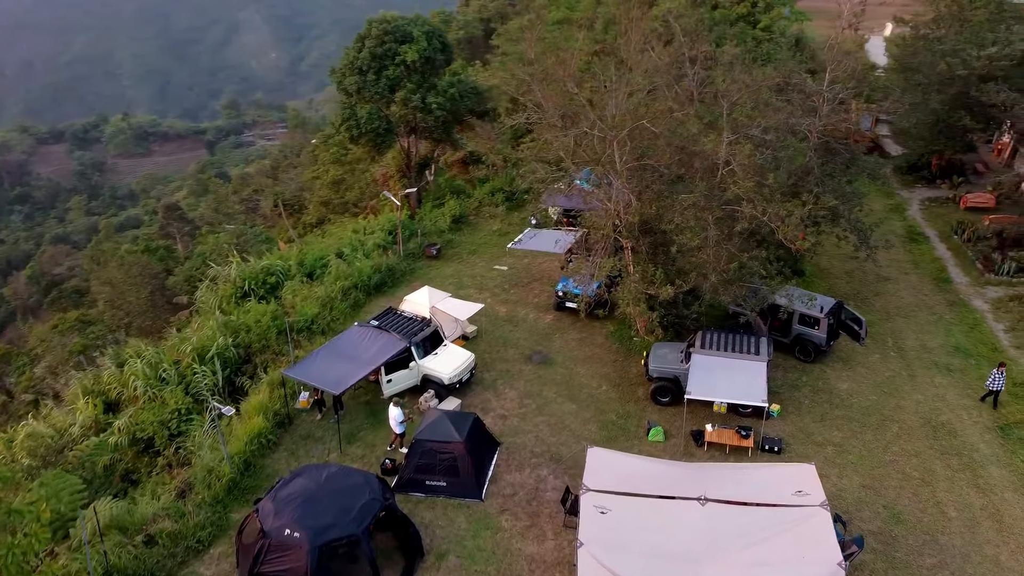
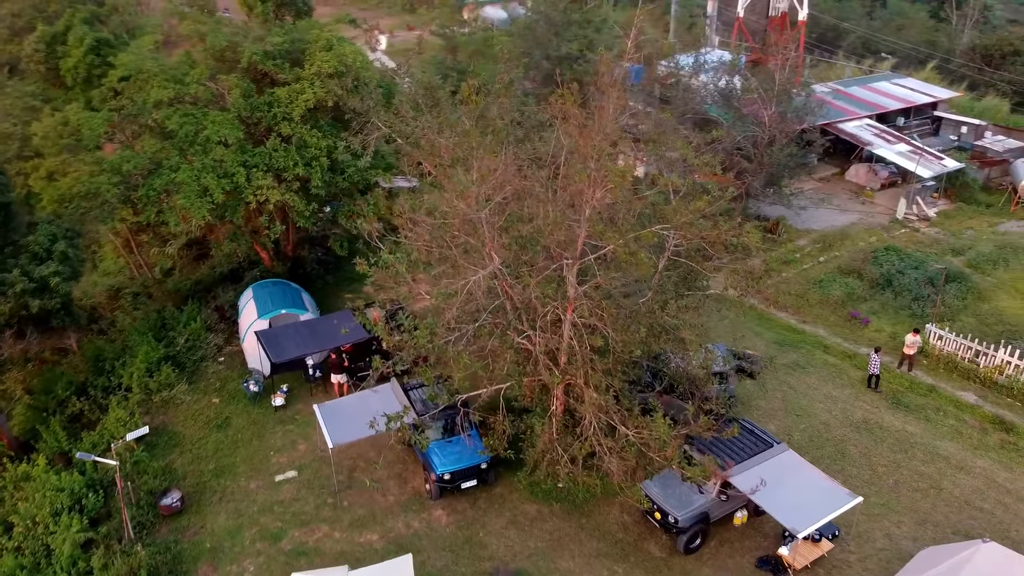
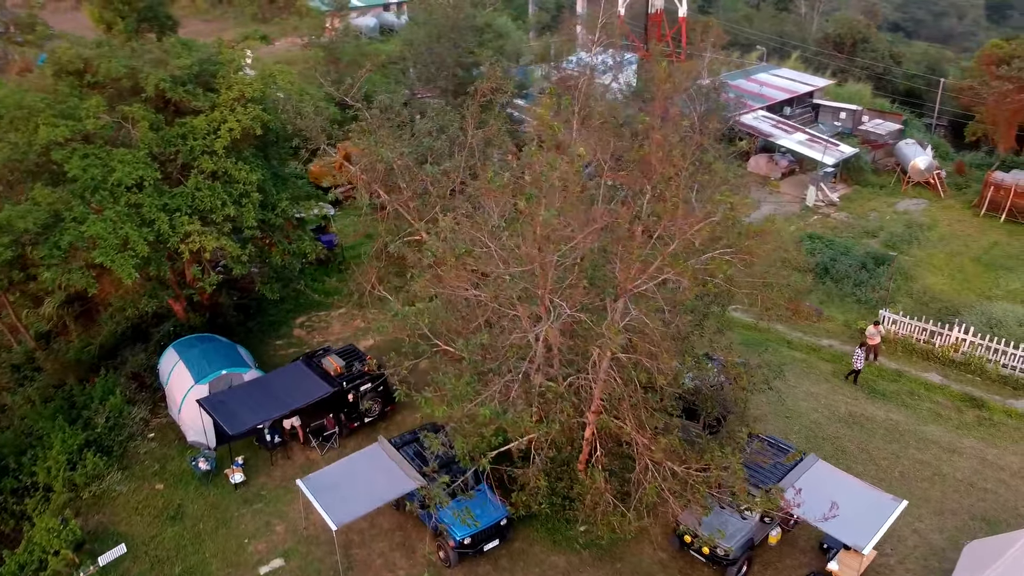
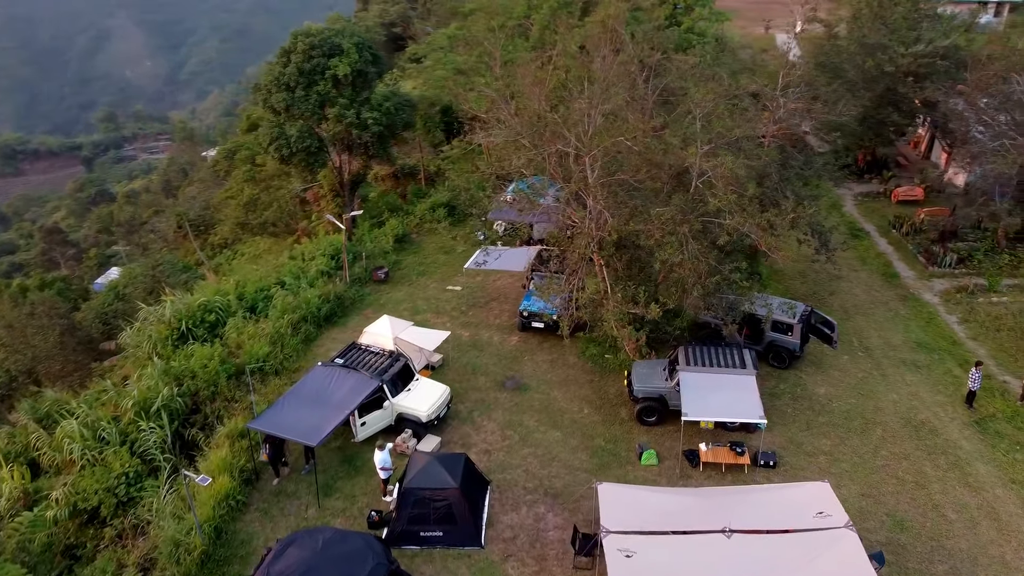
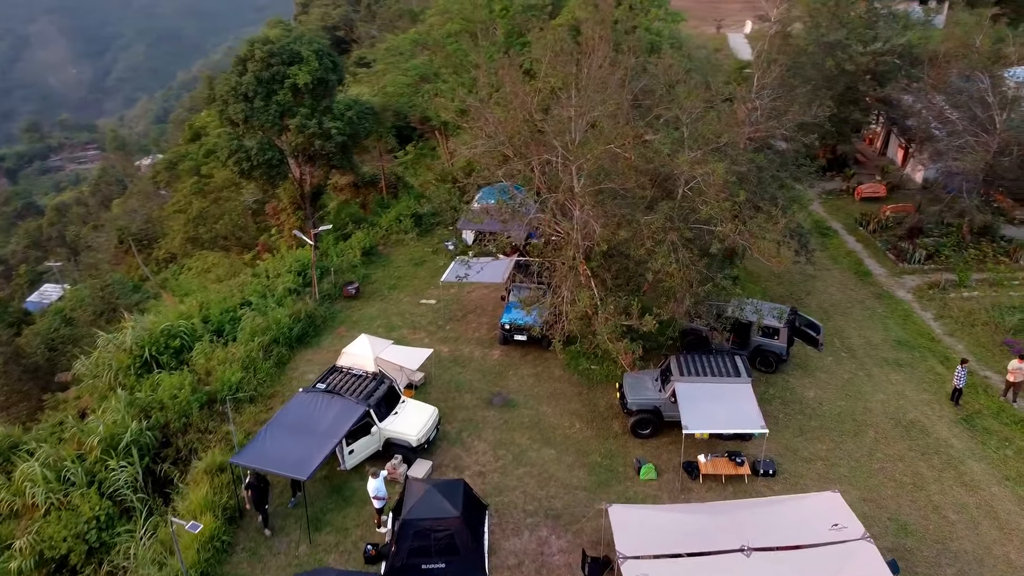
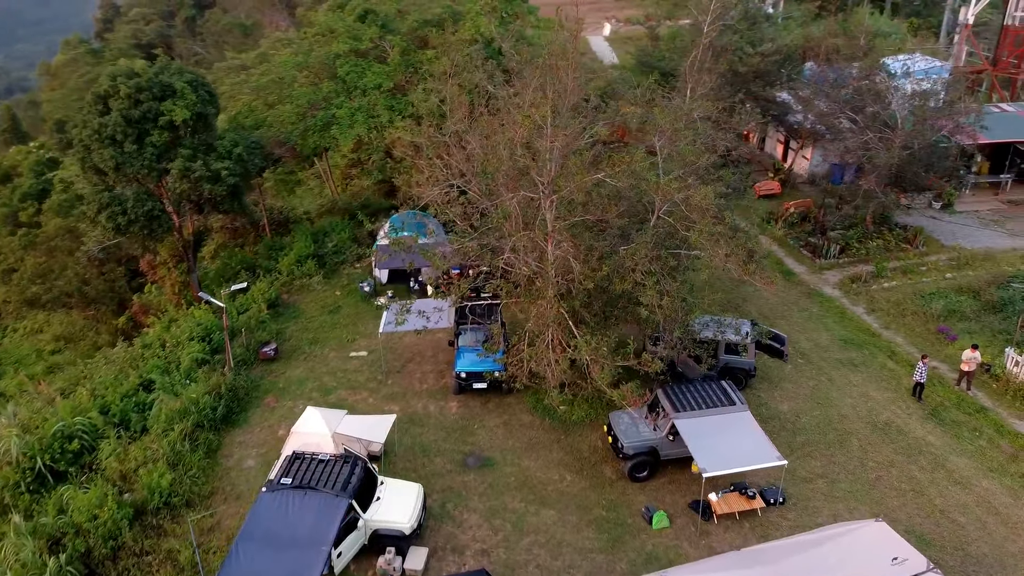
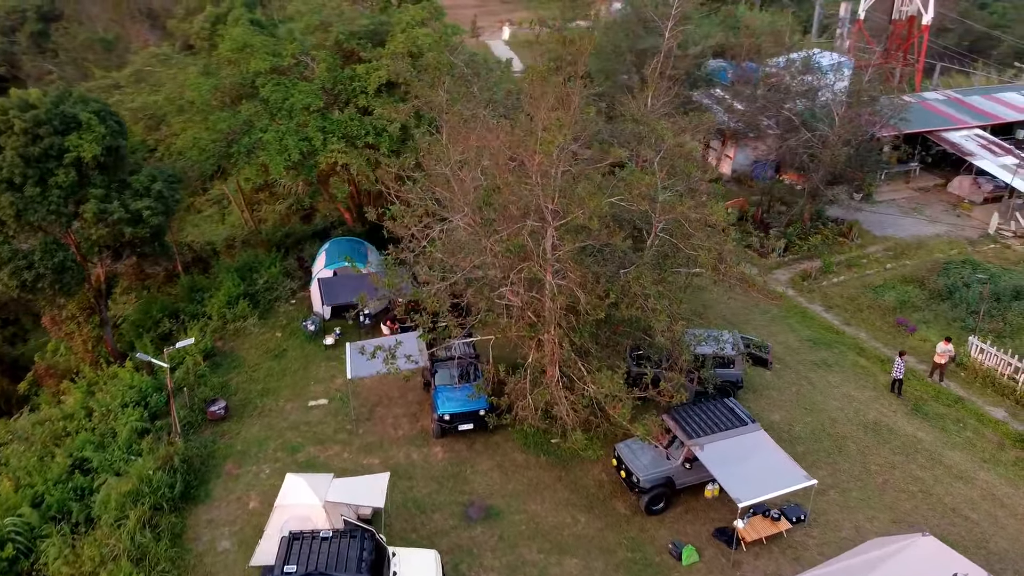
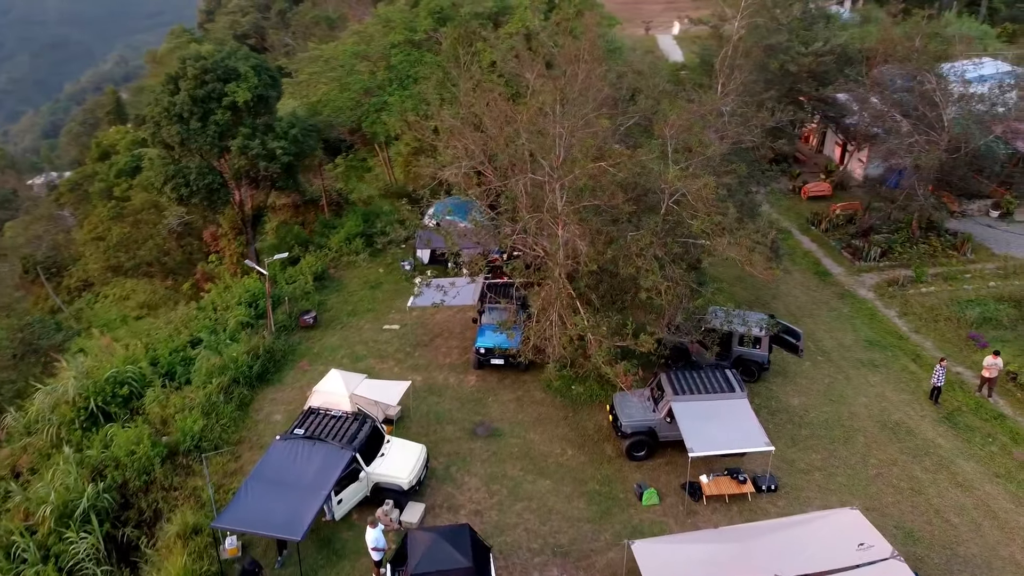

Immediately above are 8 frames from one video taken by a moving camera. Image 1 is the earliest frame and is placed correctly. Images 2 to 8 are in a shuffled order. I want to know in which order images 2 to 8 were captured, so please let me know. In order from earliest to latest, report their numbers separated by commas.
4, 5, 8, 6, 7, 2, 3
